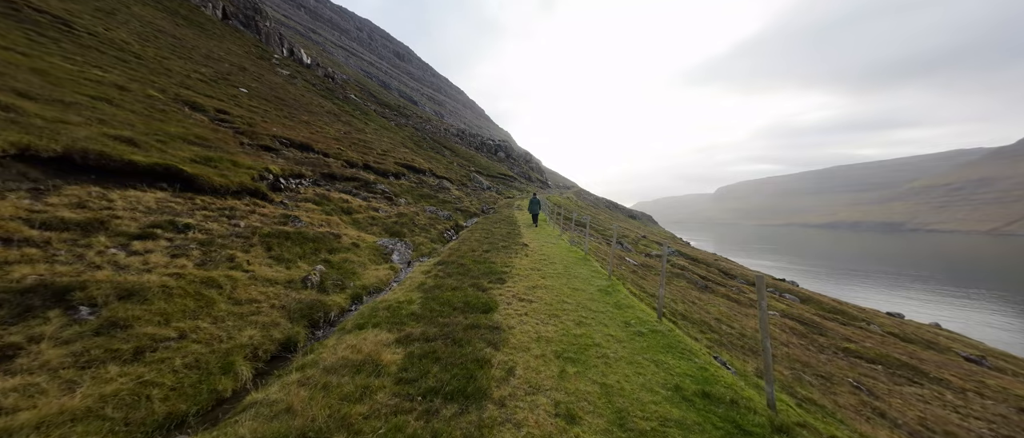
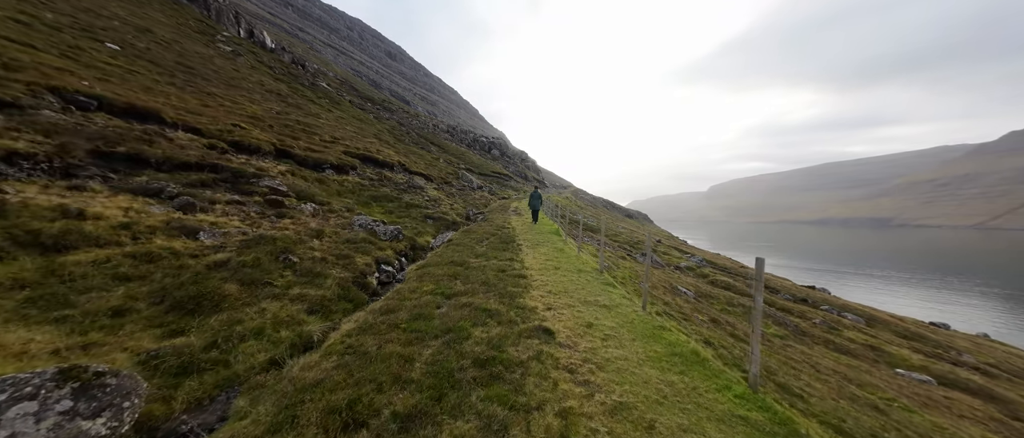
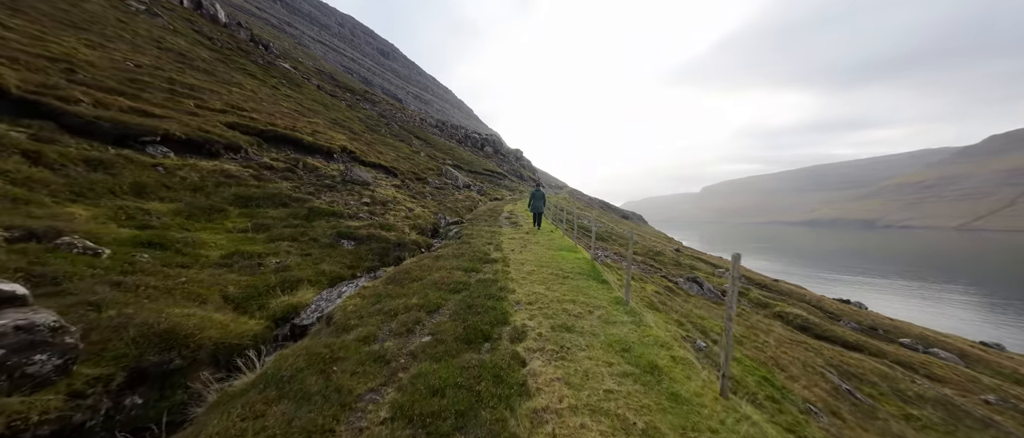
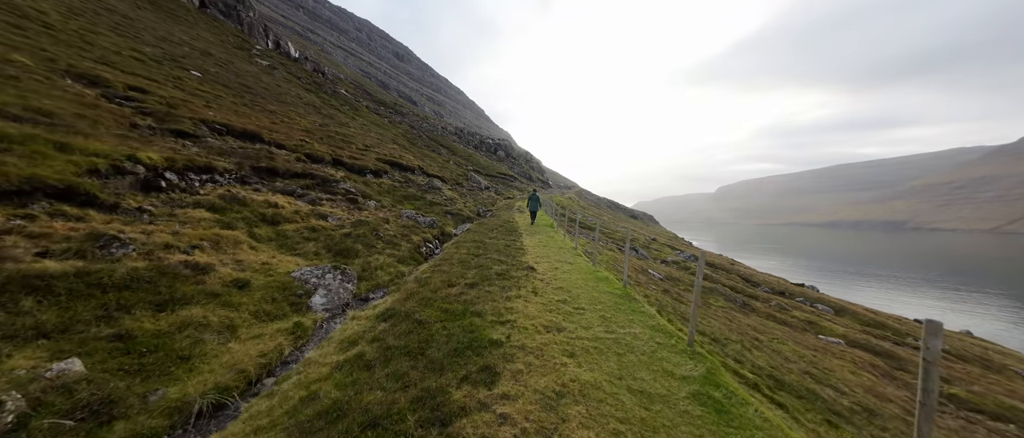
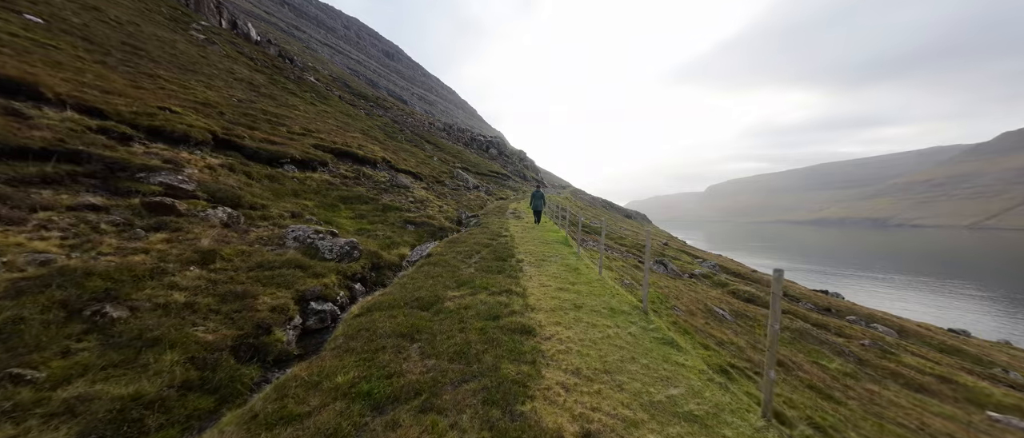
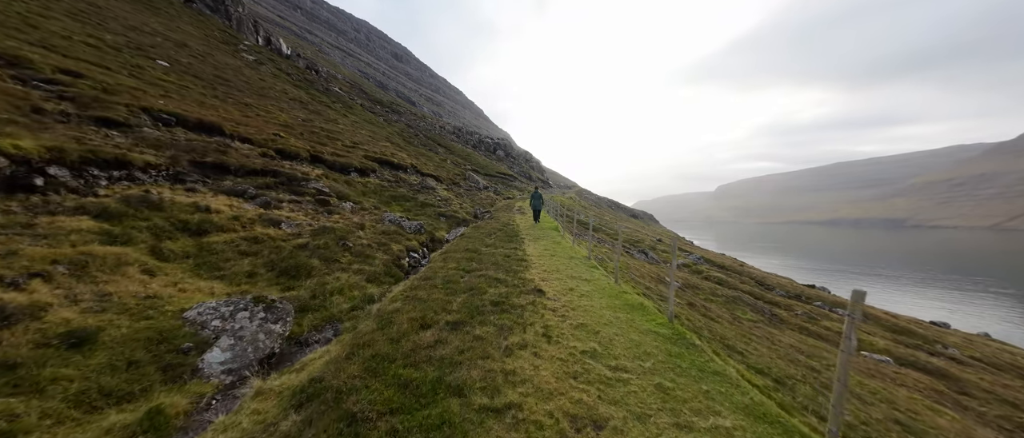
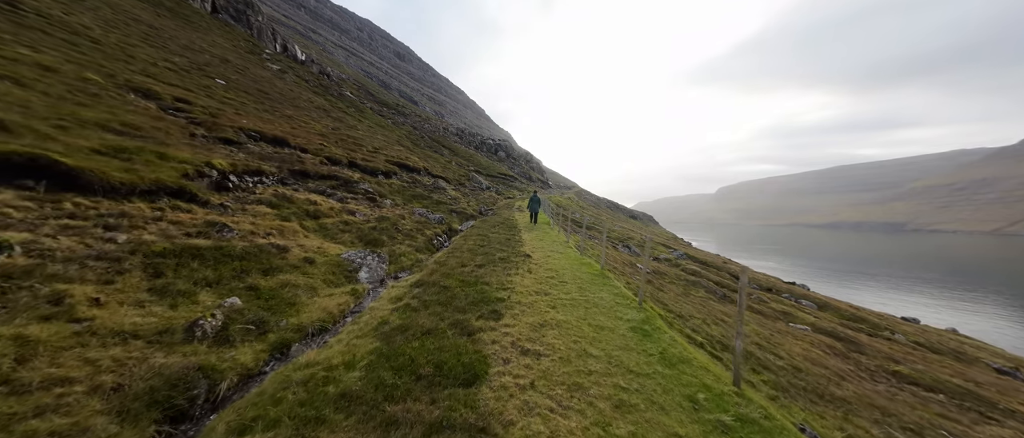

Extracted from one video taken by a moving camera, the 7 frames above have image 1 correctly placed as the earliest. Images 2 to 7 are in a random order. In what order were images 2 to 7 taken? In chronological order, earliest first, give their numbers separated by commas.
7, 4, 6, 2, 5, 3
